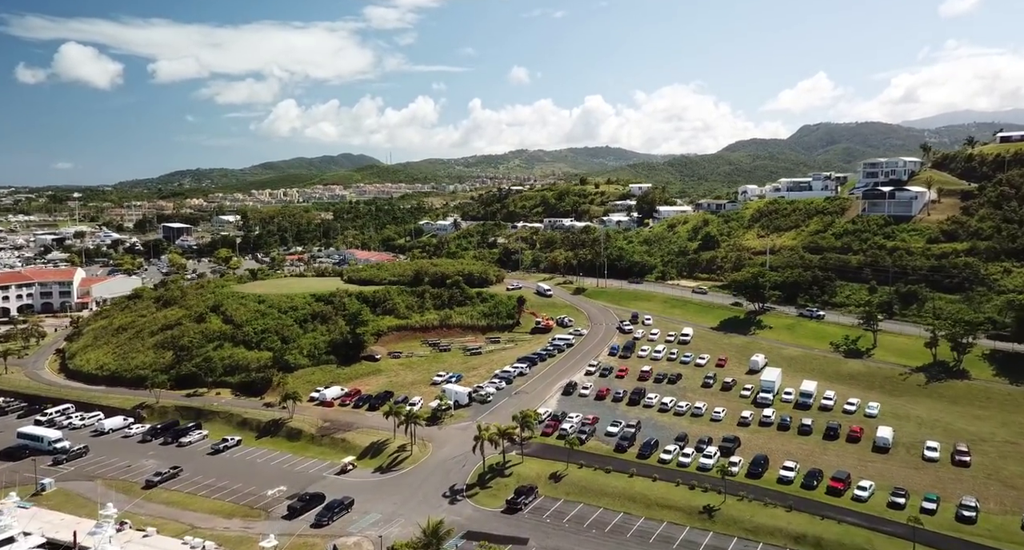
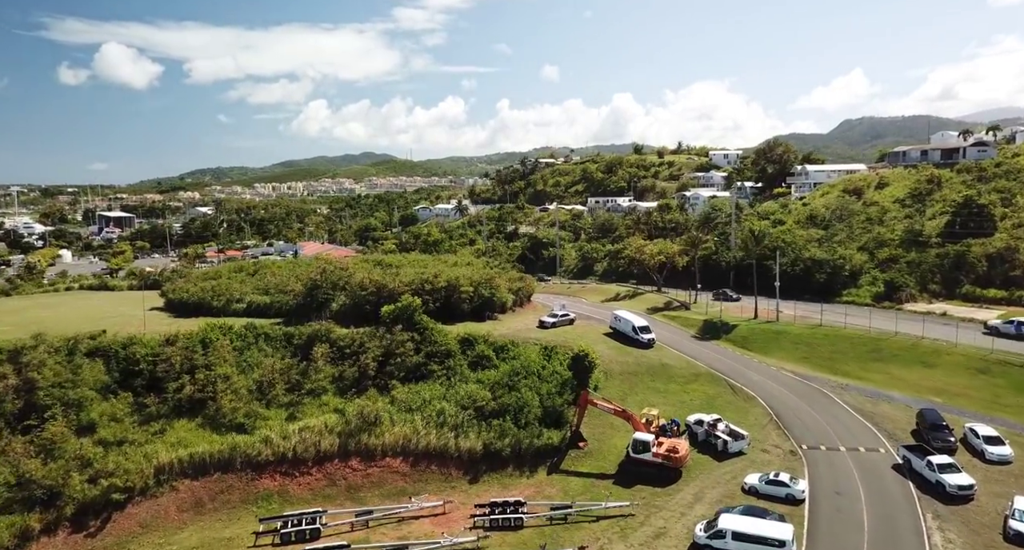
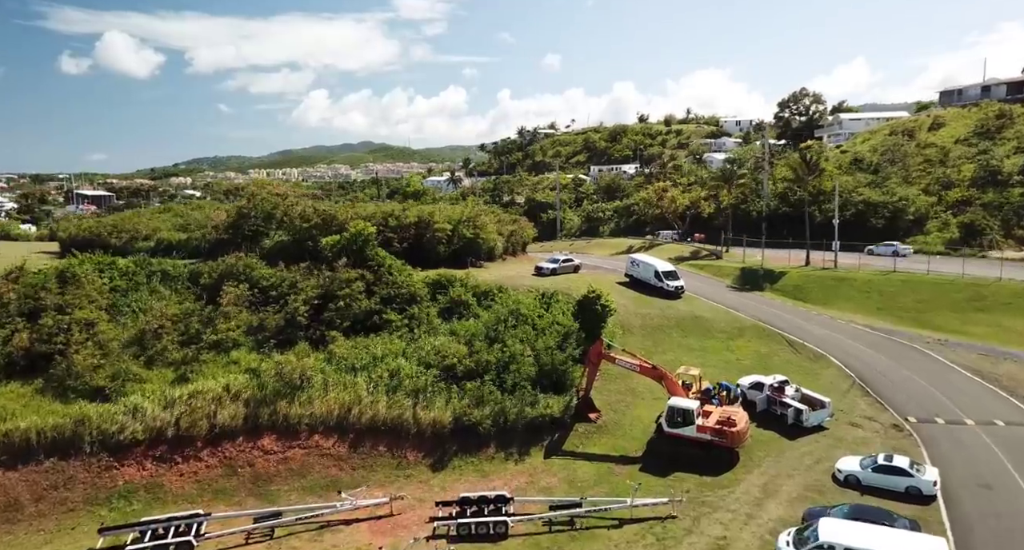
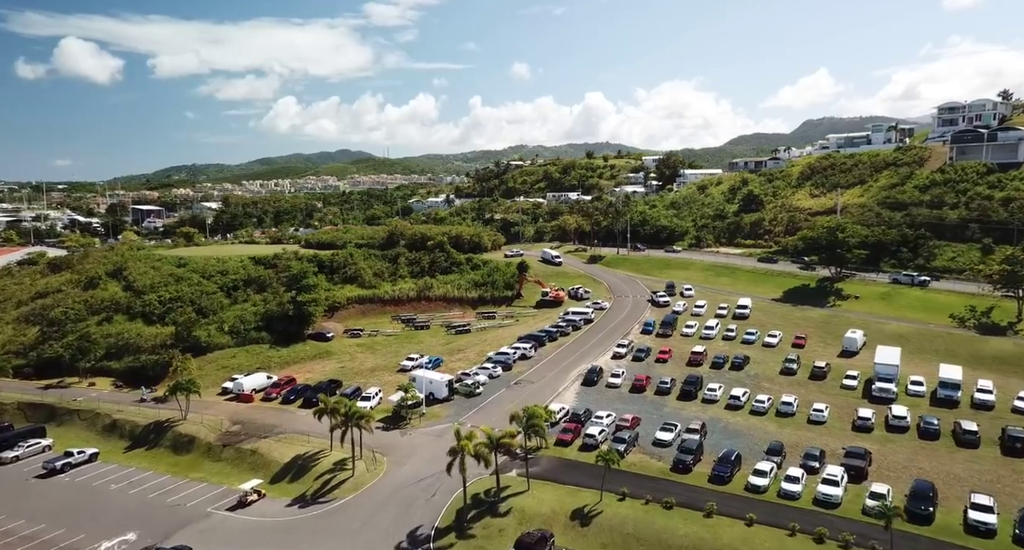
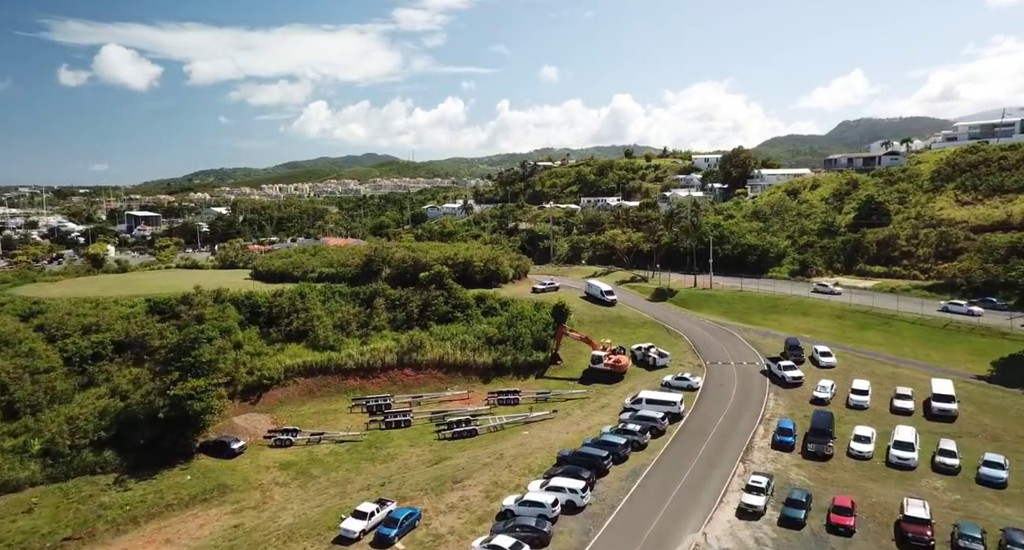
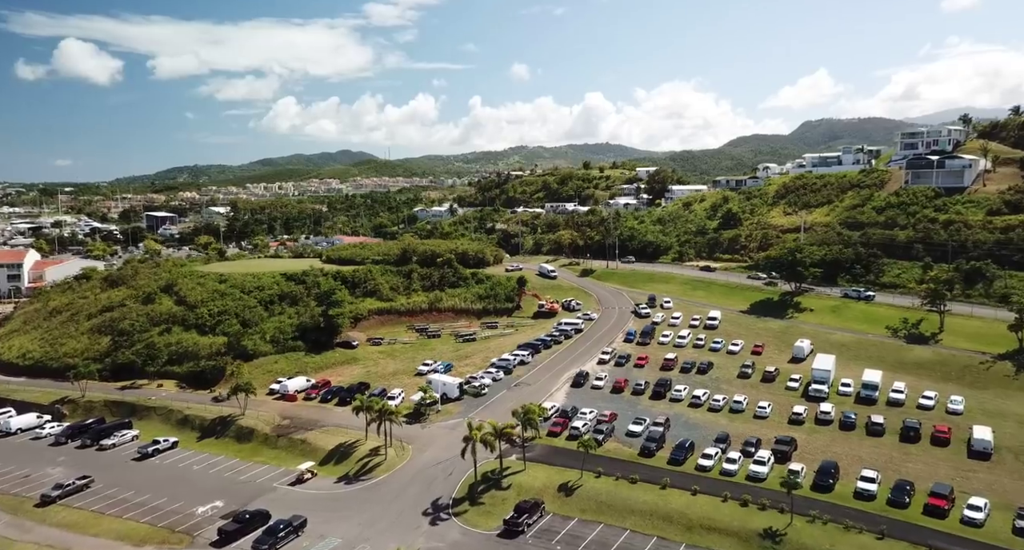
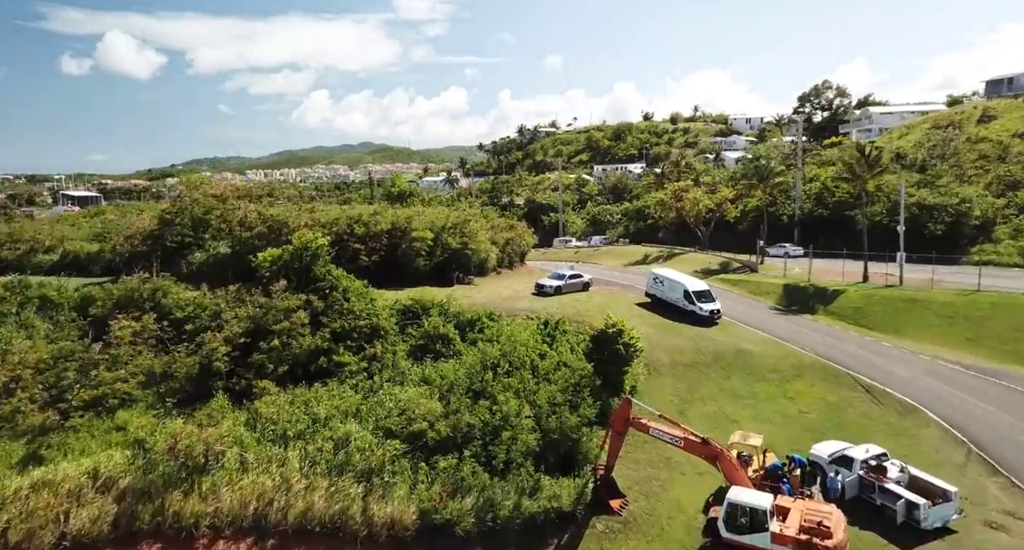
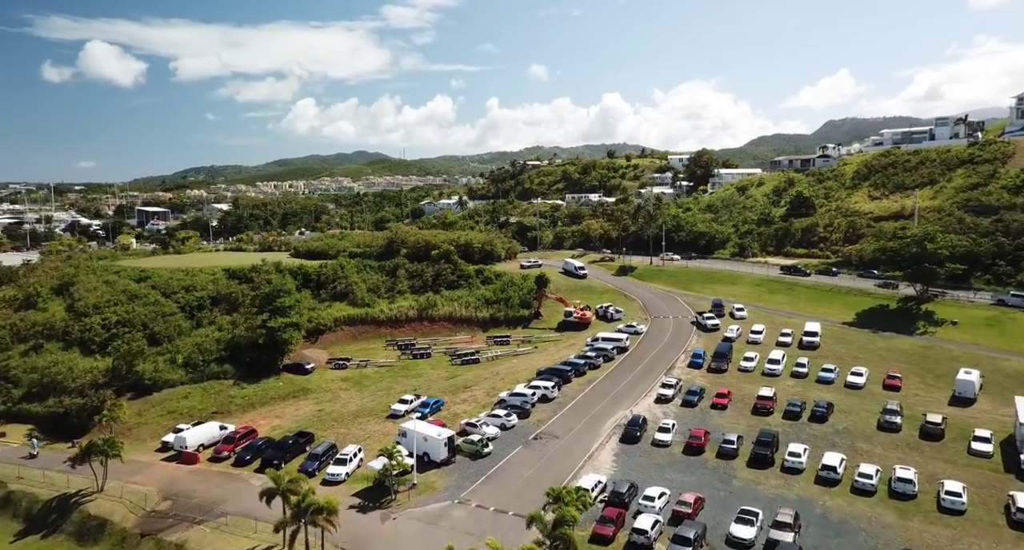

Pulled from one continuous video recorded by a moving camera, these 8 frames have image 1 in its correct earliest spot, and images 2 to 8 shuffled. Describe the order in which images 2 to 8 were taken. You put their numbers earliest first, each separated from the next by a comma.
6, 4, 8, 5, 2, 3, 7
